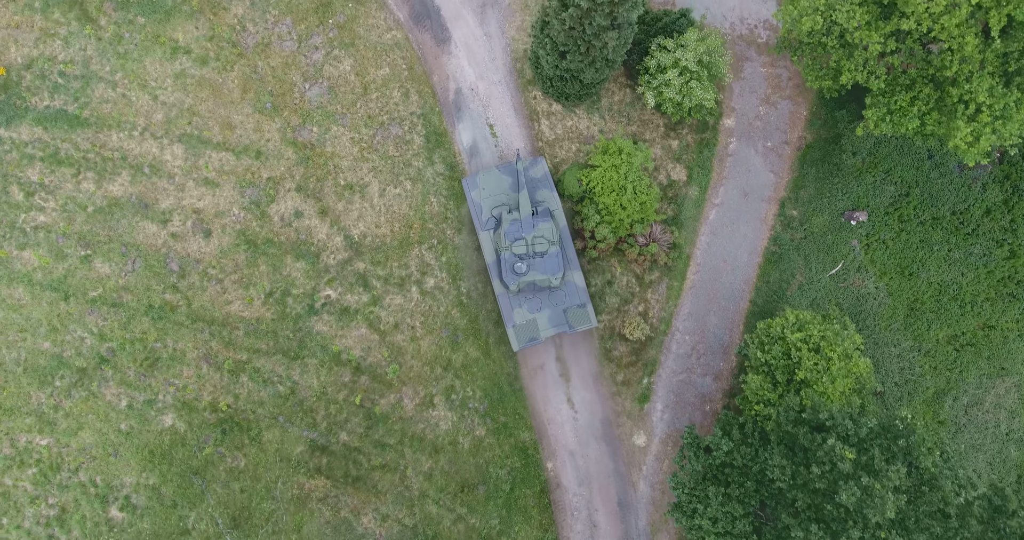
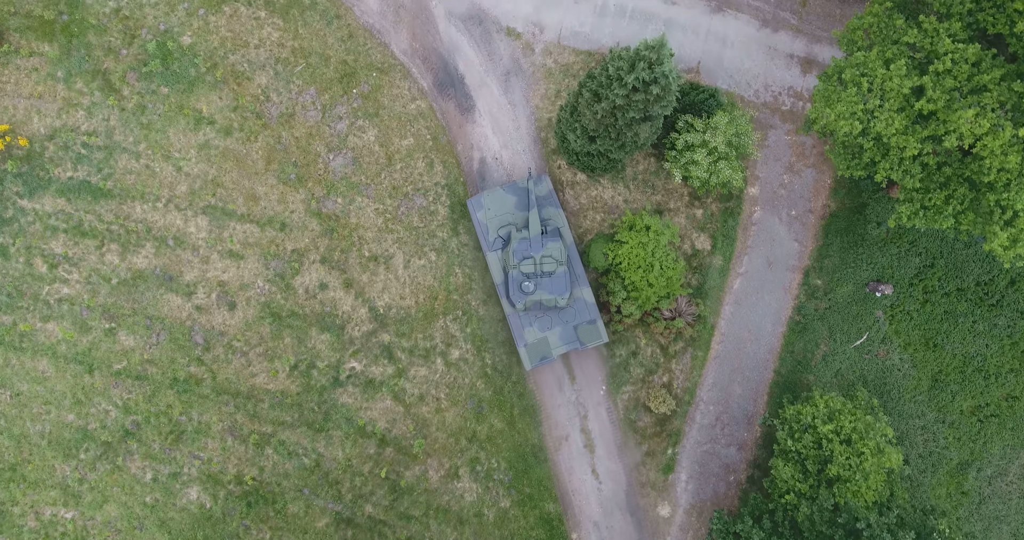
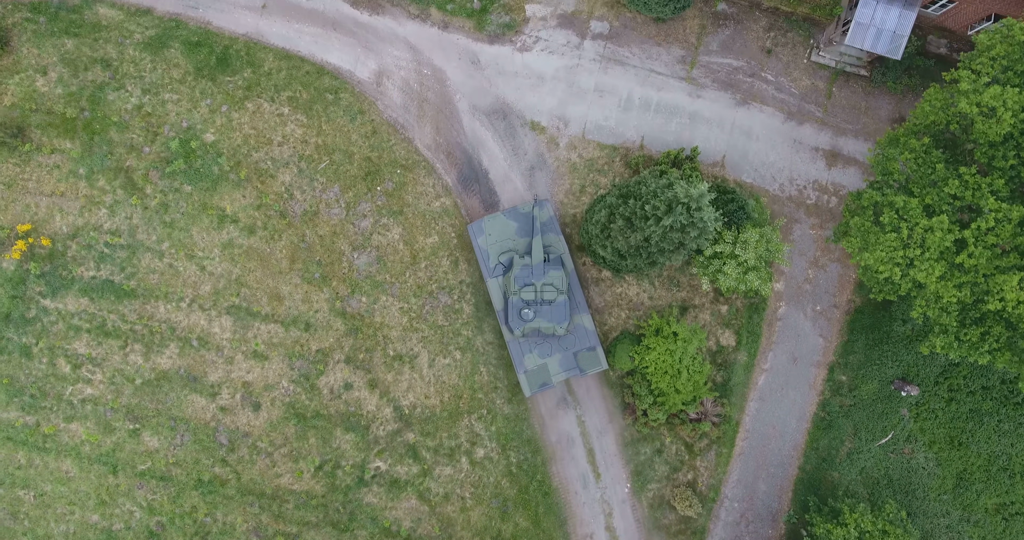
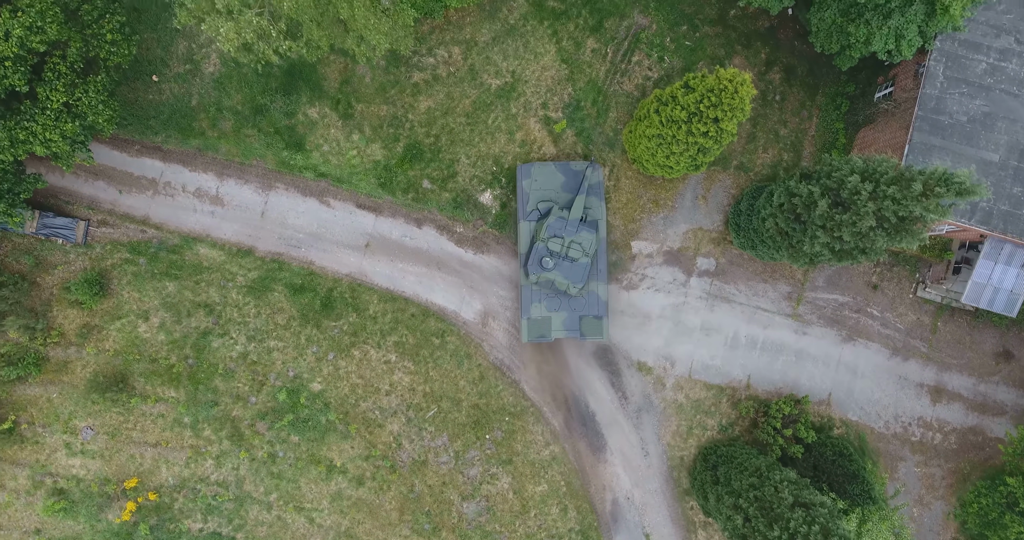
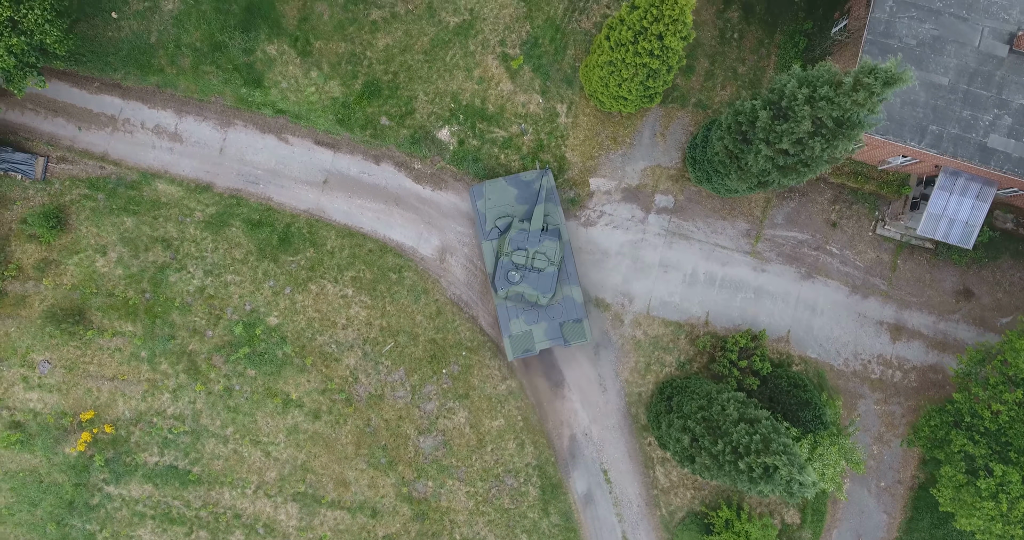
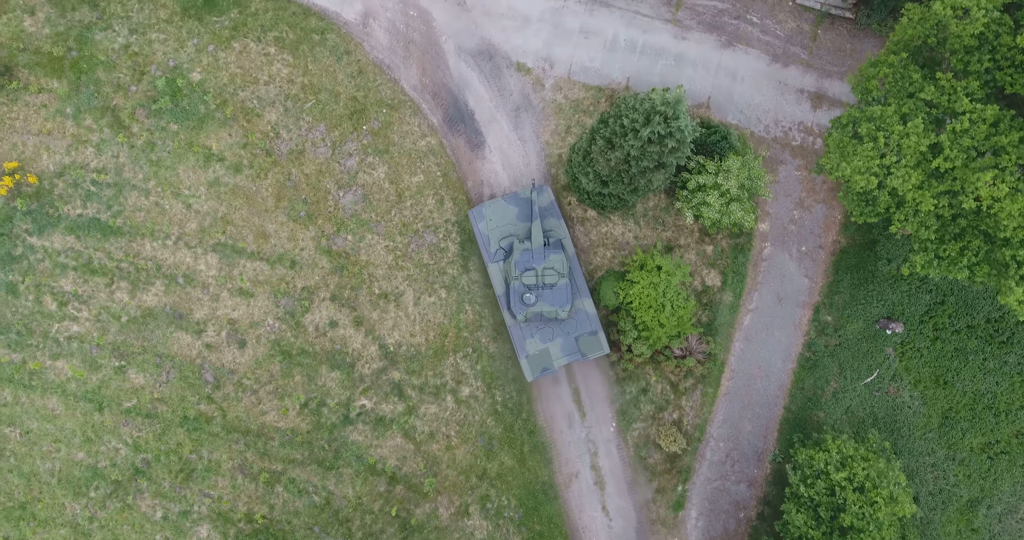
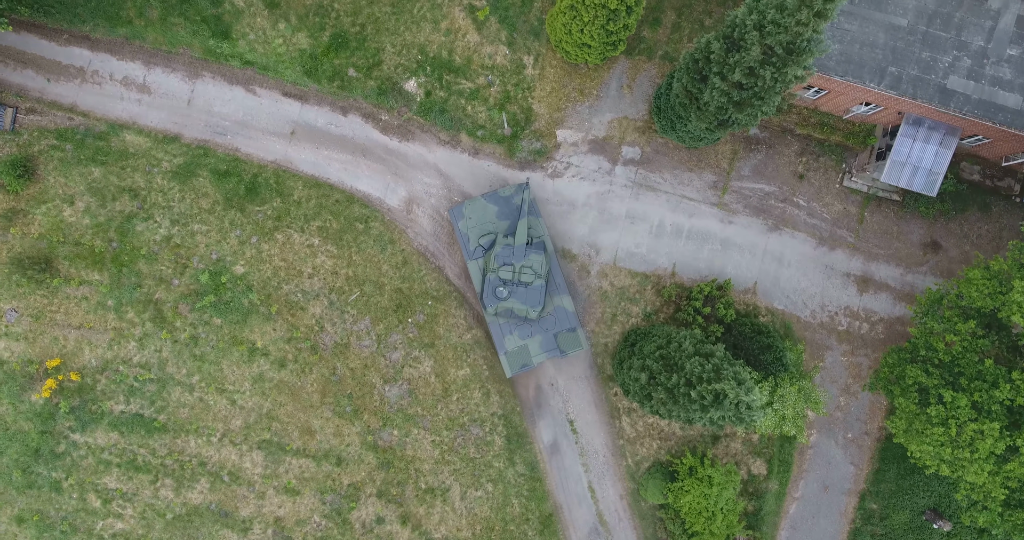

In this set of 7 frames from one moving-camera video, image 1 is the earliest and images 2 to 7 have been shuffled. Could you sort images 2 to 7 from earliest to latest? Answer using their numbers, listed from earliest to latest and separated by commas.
2, 6, 3, 7, 5, 4
